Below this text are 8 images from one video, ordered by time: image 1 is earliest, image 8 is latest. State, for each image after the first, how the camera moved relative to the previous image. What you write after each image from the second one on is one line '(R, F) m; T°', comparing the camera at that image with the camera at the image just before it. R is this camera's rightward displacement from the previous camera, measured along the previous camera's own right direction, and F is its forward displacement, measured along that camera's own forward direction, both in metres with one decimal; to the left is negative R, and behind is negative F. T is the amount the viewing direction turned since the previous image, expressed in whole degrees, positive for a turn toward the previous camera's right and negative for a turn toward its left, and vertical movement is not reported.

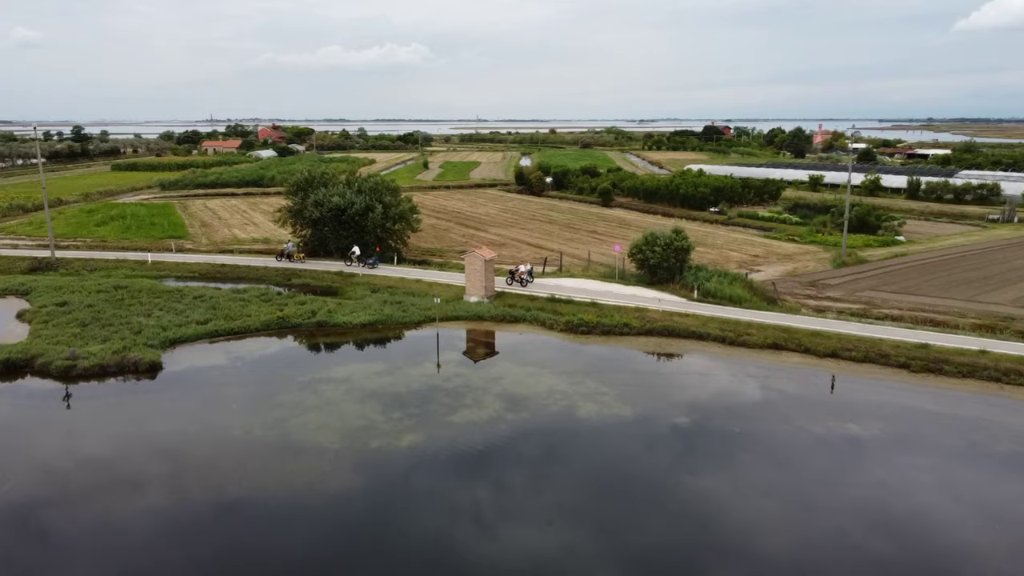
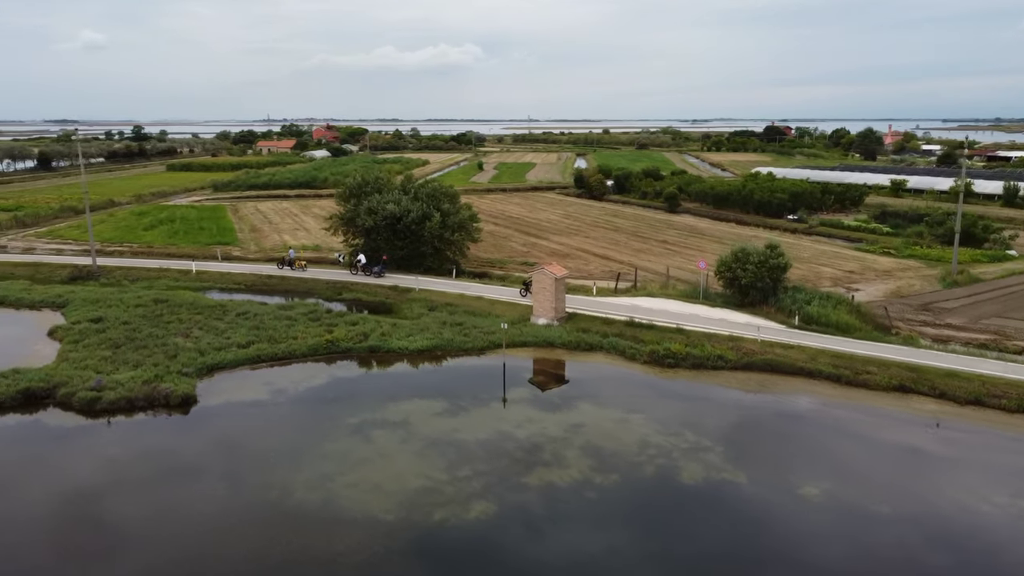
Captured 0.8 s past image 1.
(-0.6, +2.4) m; -3°
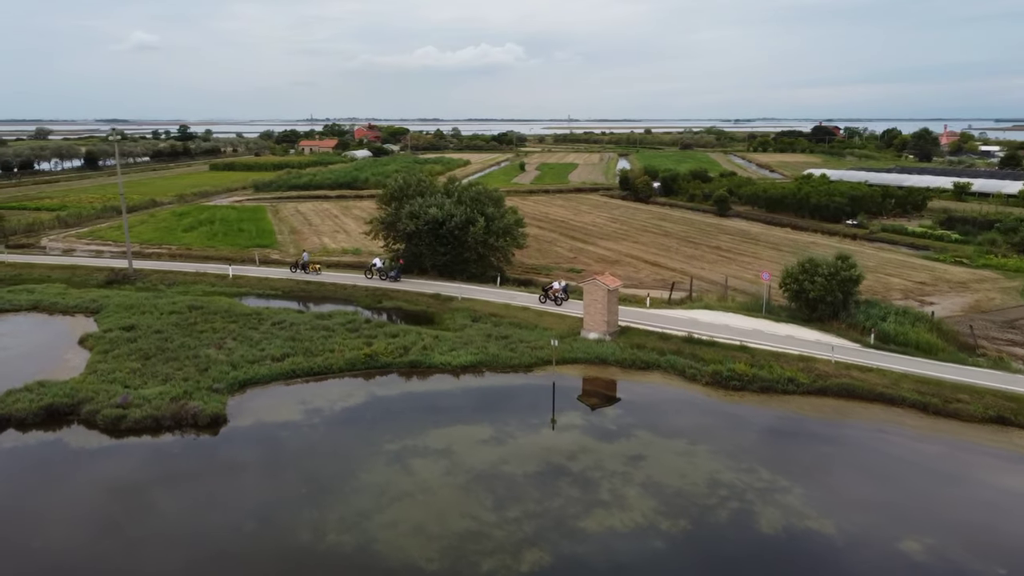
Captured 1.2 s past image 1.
(-0.3, +1.3) m; -3°
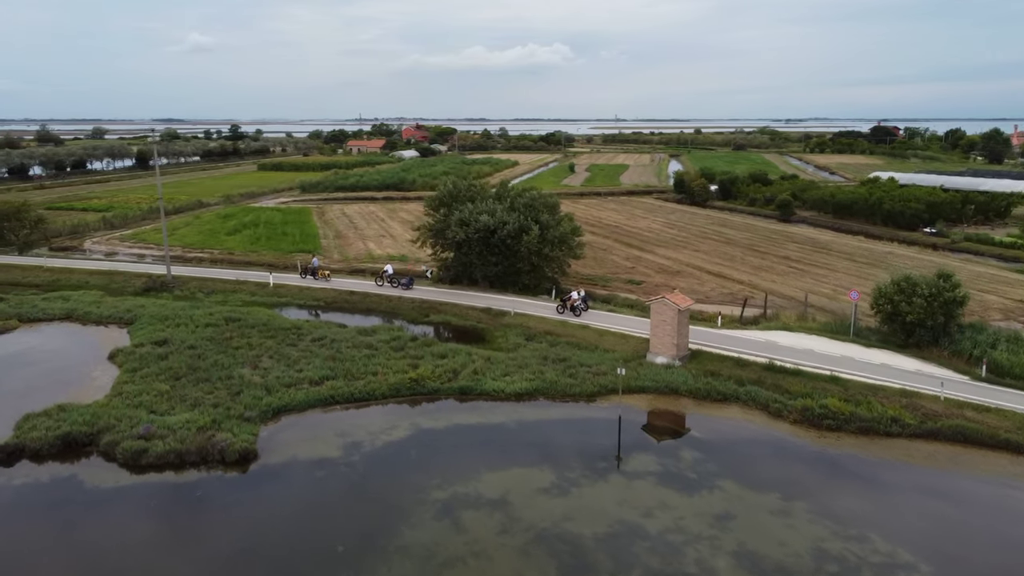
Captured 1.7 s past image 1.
(-0.3, +1.7) m; -3°
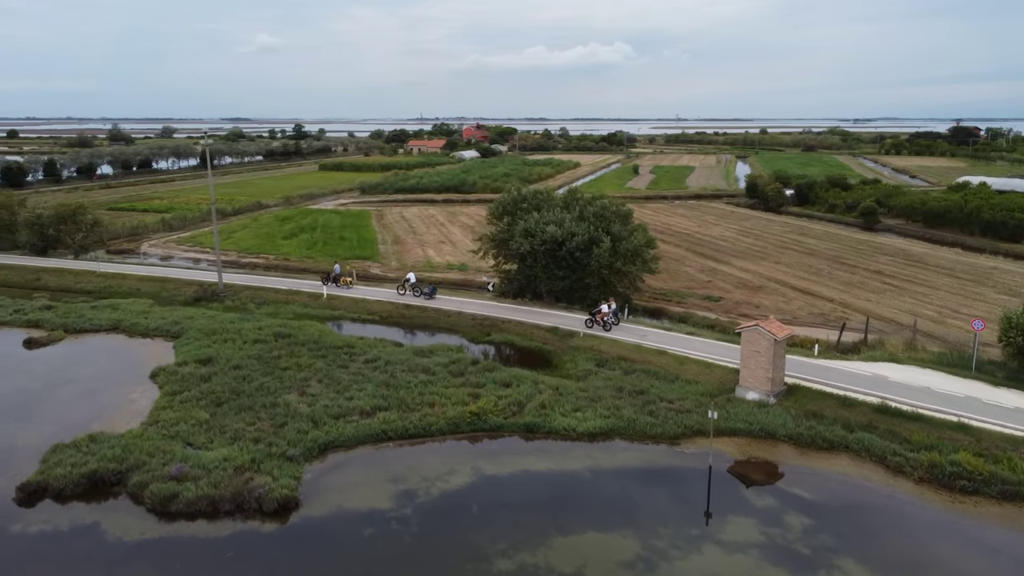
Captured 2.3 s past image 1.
(-0.3, +1.8) m; -4°
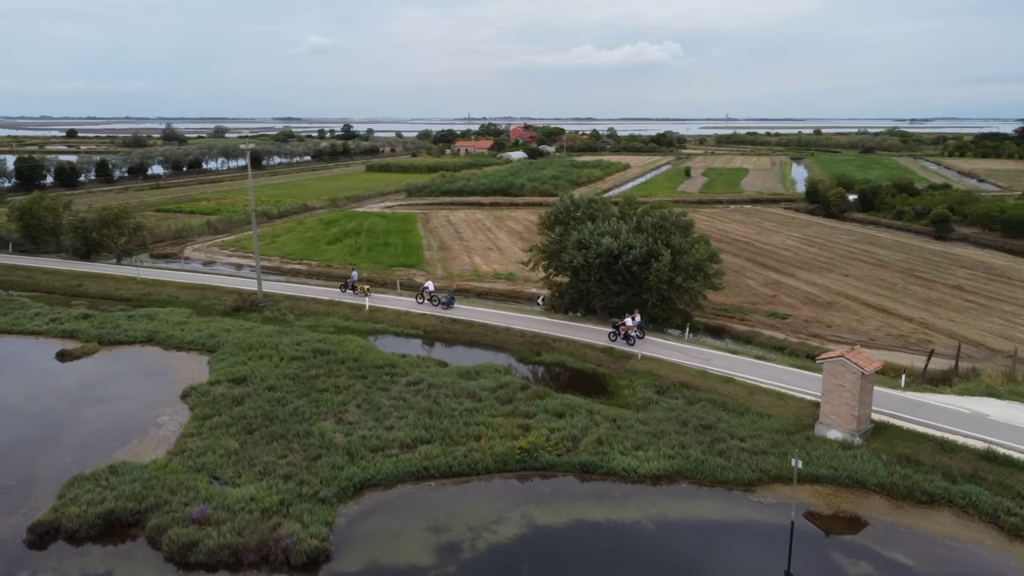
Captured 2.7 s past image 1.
(-0.2, +1.3) m; -3°
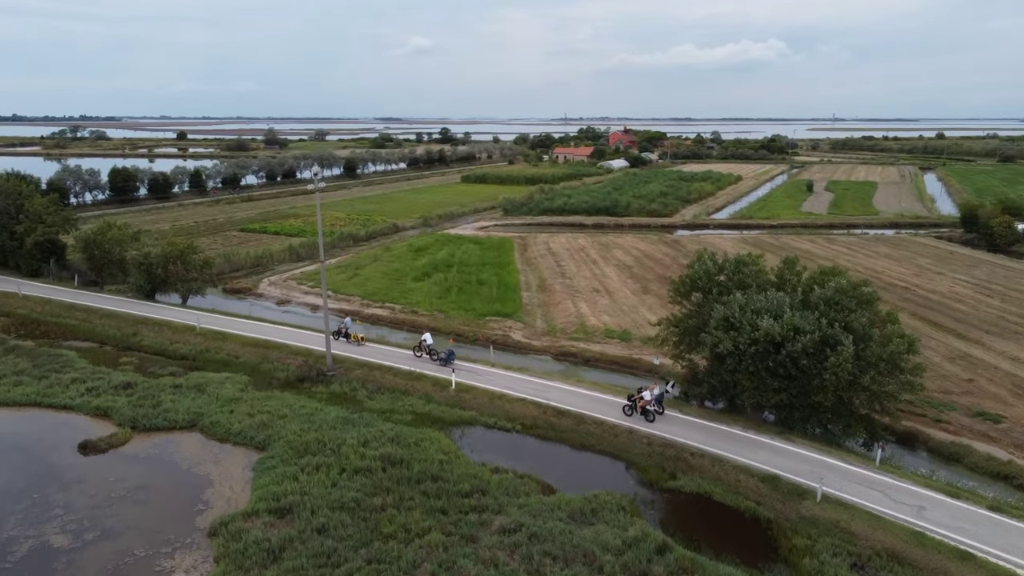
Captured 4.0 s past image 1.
(-0.7, +4.5) m; -7°
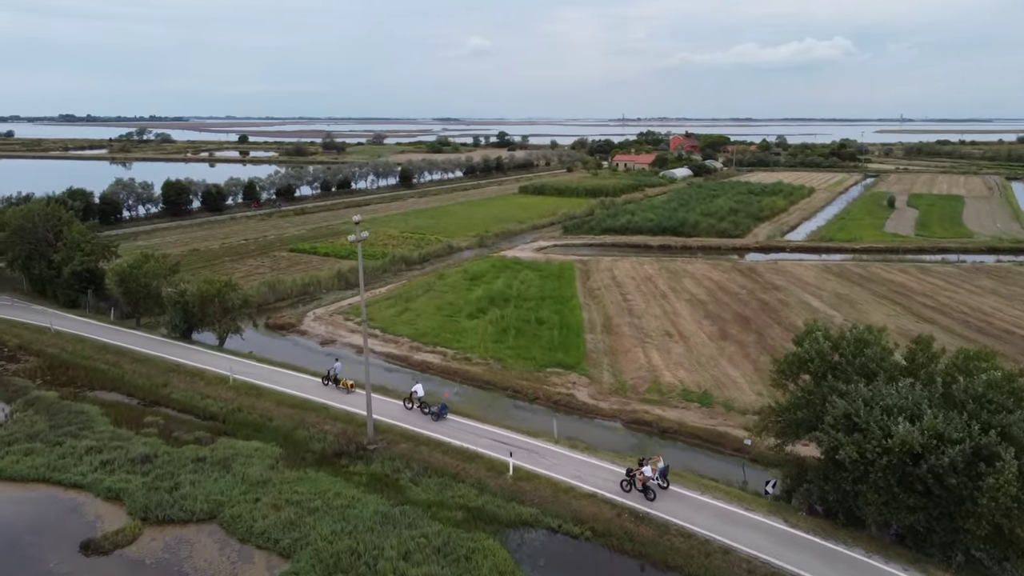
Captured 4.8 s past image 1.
(-0.3, +2.7) m; -4°
